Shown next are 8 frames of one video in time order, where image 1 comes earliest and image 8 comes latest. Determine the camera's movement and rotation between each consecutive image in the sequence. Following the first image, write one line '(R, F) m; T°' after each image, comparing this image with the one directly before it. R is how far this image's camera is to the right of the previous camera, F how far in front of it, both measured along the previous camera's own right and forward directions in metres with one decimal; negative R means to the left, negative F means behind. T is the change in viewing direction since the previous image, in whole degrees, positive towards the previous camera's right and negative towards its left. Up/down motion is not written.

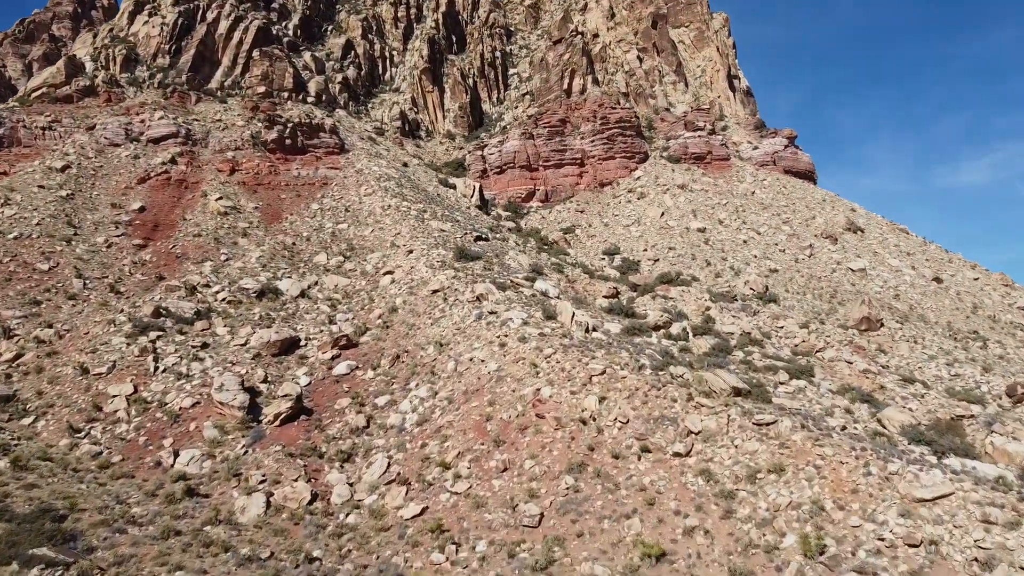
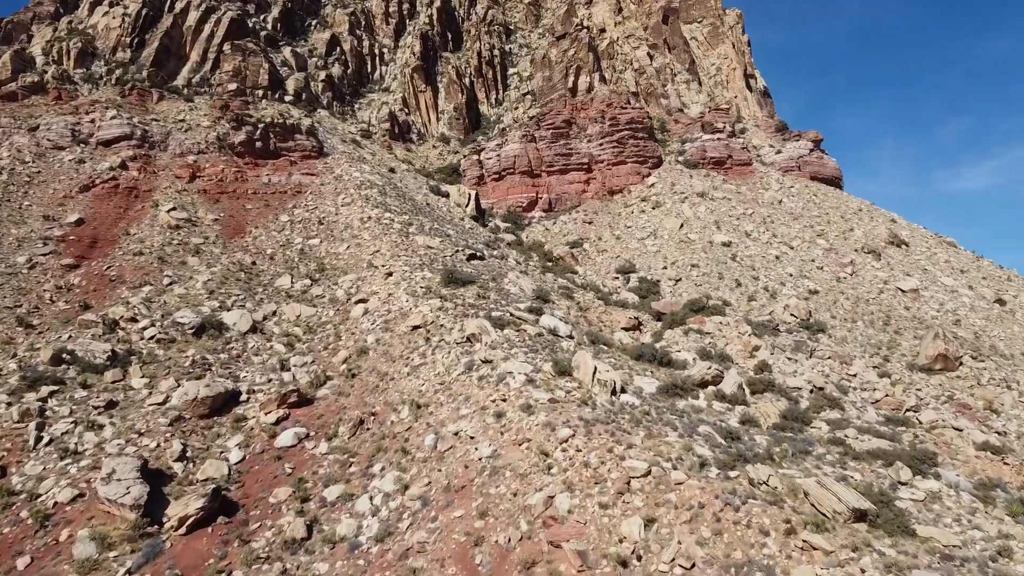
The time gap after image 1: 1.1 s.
(0.0, +4.1) m; 0°
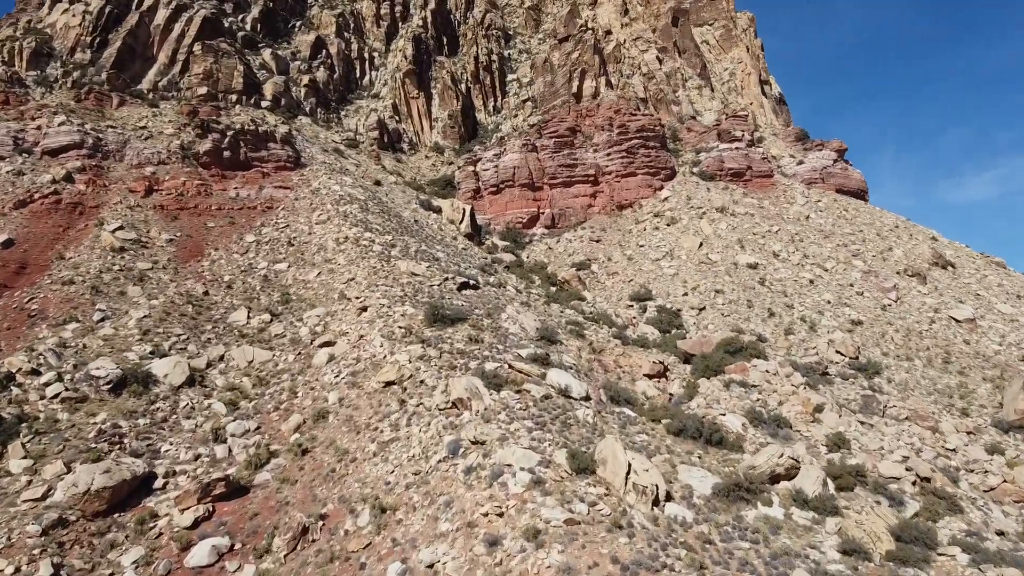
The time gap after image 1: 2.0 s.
(0.0, +3.4) m; 0°
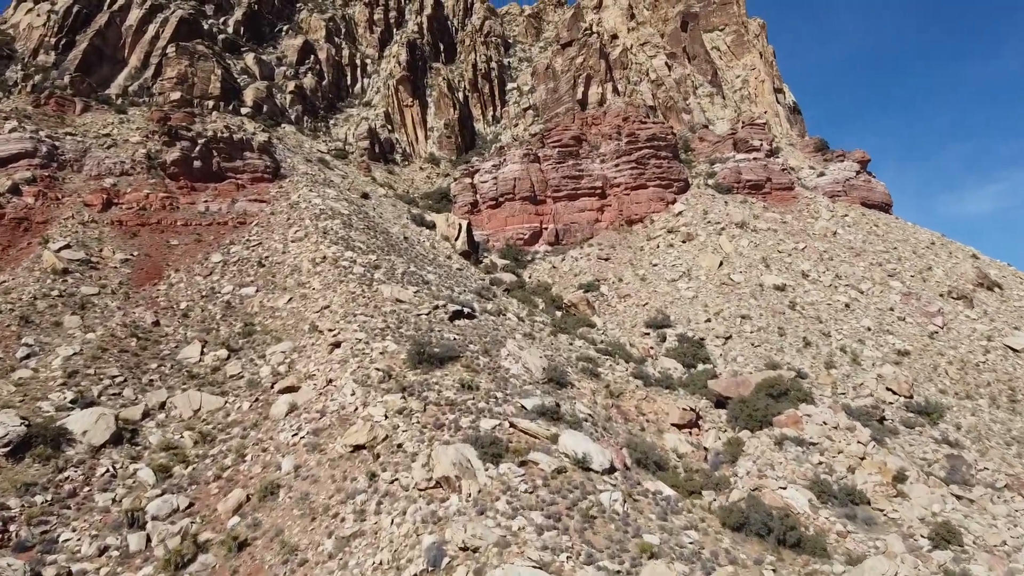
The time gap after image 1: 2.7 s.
(0.0, +2.7) m; 0°
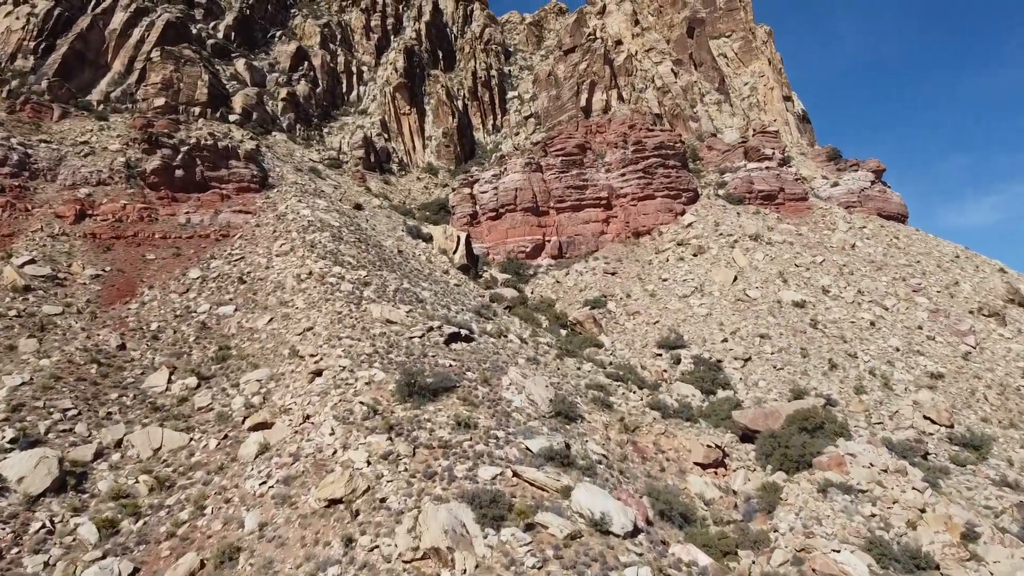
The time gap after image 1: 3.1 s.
(0.0, +1.5) m; 0°
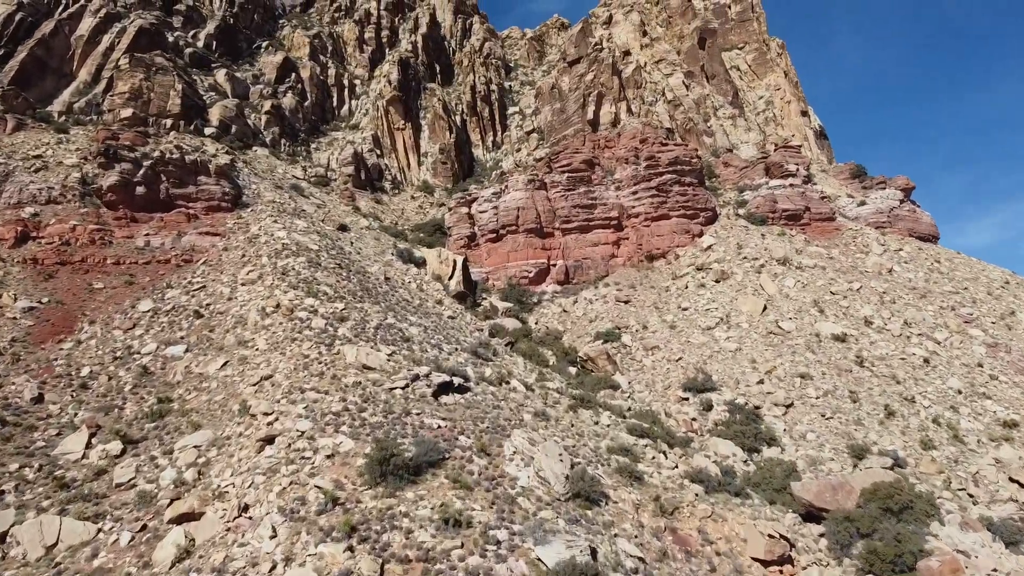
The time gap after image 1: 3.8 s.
(-0.1, +2.7) m; 0°
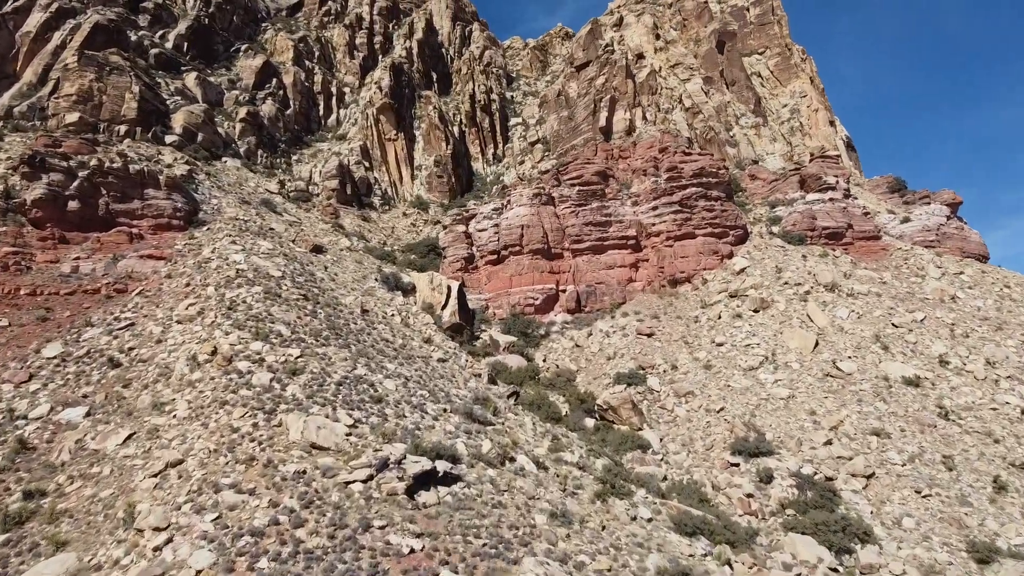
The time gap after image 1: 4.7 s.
(-0.1, +3.4) m; 0°
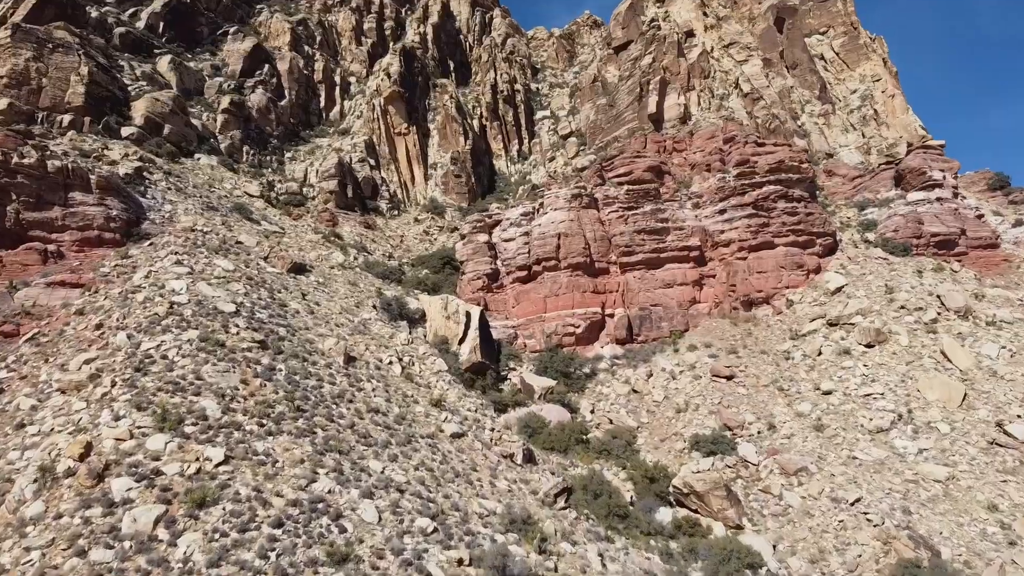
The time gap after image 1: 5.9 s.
(-0.3, +4.6) m; -1°
